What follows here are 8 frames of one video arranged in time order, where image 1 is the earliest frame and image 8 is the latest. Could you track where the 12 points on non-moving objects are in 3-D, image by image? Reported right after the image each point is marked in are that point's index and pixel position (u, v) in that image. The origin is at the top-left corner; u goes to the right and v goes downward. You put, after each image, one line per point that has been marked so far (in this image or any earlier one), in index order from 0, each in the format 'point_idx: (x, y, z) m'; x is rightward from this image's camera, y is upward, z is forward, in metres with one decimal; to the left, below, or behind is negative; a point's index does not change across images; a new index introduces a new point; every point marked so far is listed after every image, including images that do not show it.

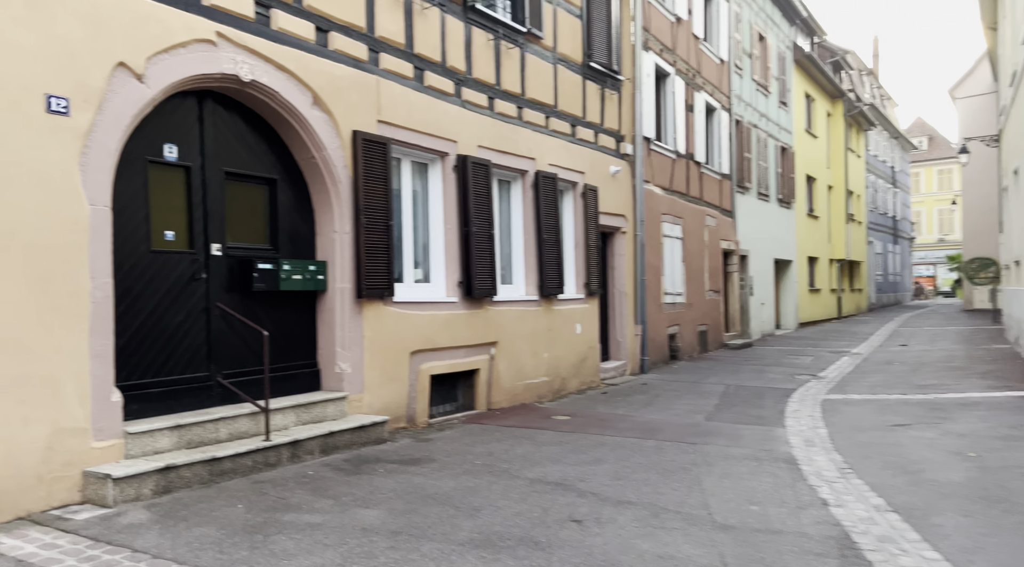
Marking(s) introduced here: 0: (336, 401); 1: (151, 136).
0: (-1.5, -1.0, +6.7) m
1: (-2.7, +1.1, +5.8) m
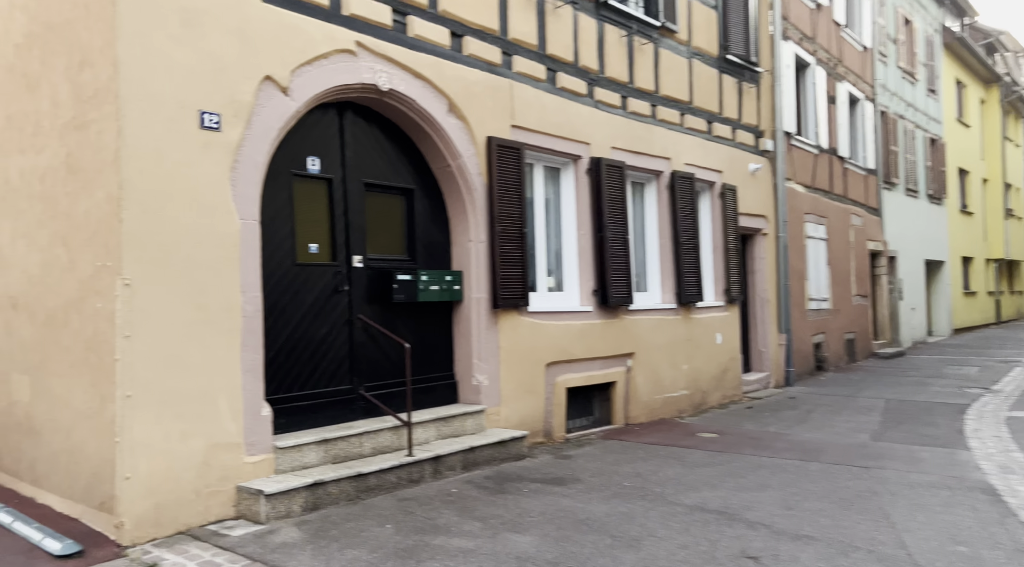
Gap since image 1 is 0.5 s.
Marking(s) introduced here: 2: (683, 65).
0: (-0.3, -1.1, +6.5) m
1: (-1.6, +1.0, +5.8) m
2: (+1.9, +2.5, +9.0) m
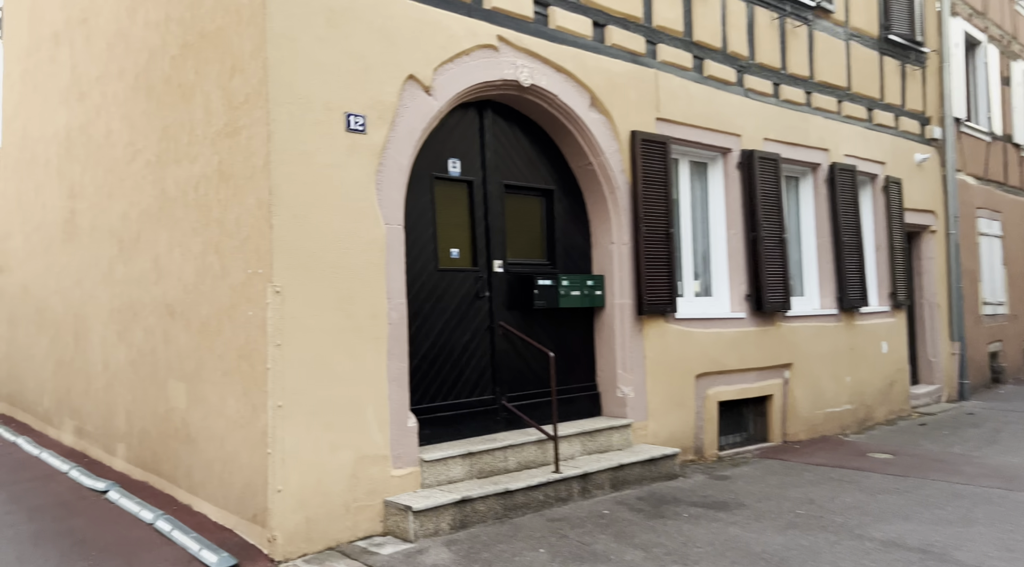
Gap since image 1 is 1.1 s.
0: (+0.8, -1.1, +6.1) m
1: (-0.5, +0.9, +5.6) m
2: (+3.4, +2.5, +8.3) m
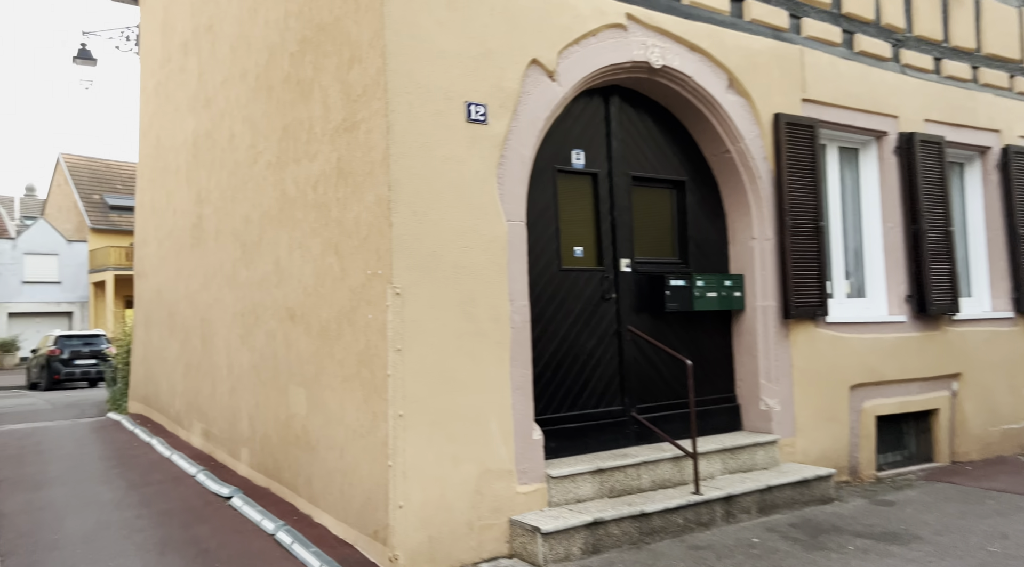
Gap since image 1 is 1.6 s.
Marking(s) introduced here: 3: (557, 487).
0: (+1.8, -1.1, +5.5) m
1: (+0.3, +0.9, +5.2) m
2: (+4.6, +2.5, +7.3) m
3: (+0.3, -1.2, +4.6) m
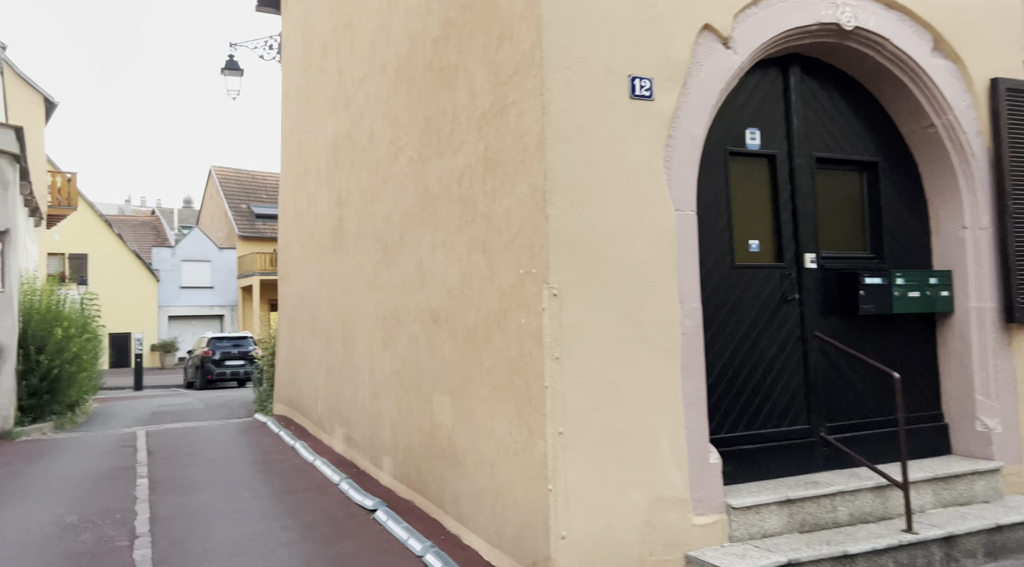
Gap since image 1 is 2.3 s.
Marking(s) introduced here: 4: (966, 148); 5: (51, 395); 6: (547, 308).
0: (+2.8, -1.1, +4.6) m
1: (+1.3, +0.9, +4.6) m
2: (+5.8, +2.5, +6.0) m
3: (+1.1, -1.2, +4.0) m
4: (+2.8, +0.8, +4.9) m
5: (-7.7, -1.9, +13.3) m
6: (+0.2, -0.1, +3.8) m
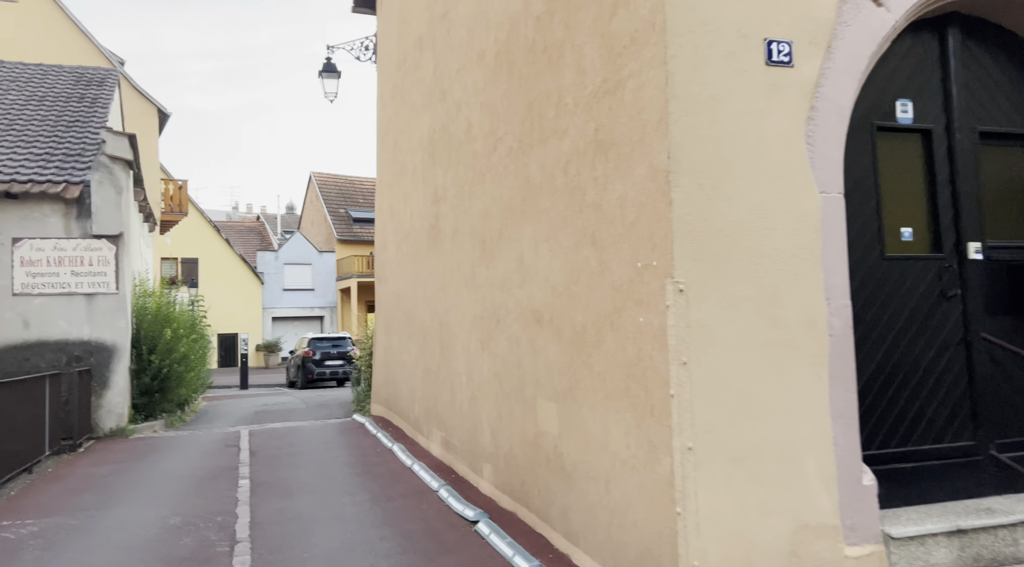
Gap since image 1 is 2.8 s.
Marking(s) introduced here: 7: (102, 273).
0: (+3.3, -1.1, +3.9) m
1: (+1.9, +1.0, +4.0) m
2: (+6.5, +2.6, +4.9) m
3: (+1.7, -1.2, +3.4) m
4: (+3.4, +0.9, +4.1) m
5: (-6.0, -1.9, +13.7) m
6: (+0.7, -0.1, +3.3) m
7: (-6.5, +0.2, +12.6) m
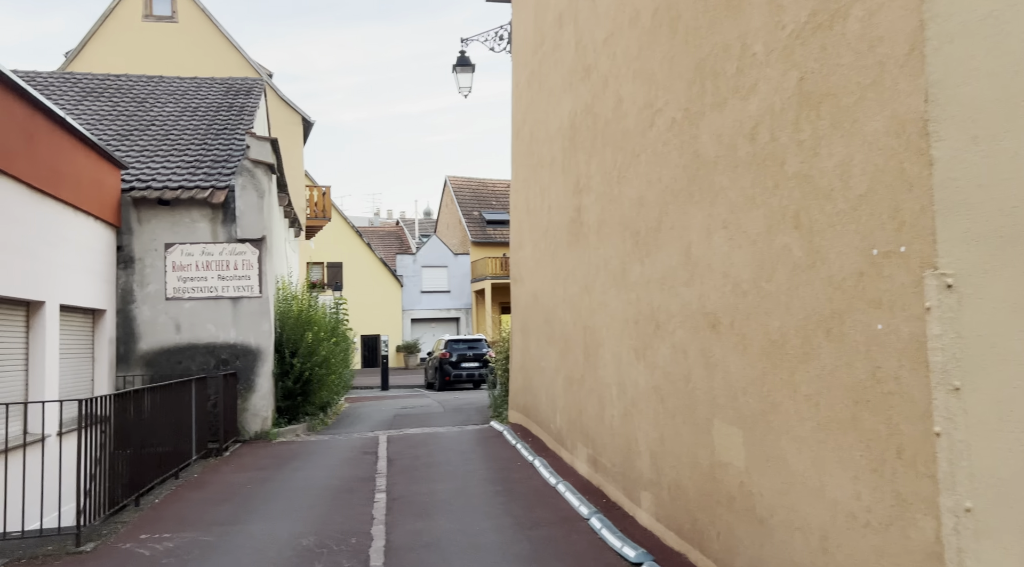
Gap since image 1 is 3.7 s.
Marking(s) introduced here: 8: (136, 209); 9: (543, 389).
0: (+4.0, -1.0, +2.4) m
1: (+2.5, +1.0, +2.8) m
2: (+7.3, +2.6, +2.9) m
3: (+2.3, -1.1, +2.3) m
4: (+4.1, +0.9, +2.7) m
5: (-3.6, -2.0, +13.7) m
6: (+1.3, -0.1, +2.4) m
7: (-4.3, +0.1, +12.7) m
8: (-5.9, +1.2, +12.5) m
9: (+0.4, -1.3, +9.8) m
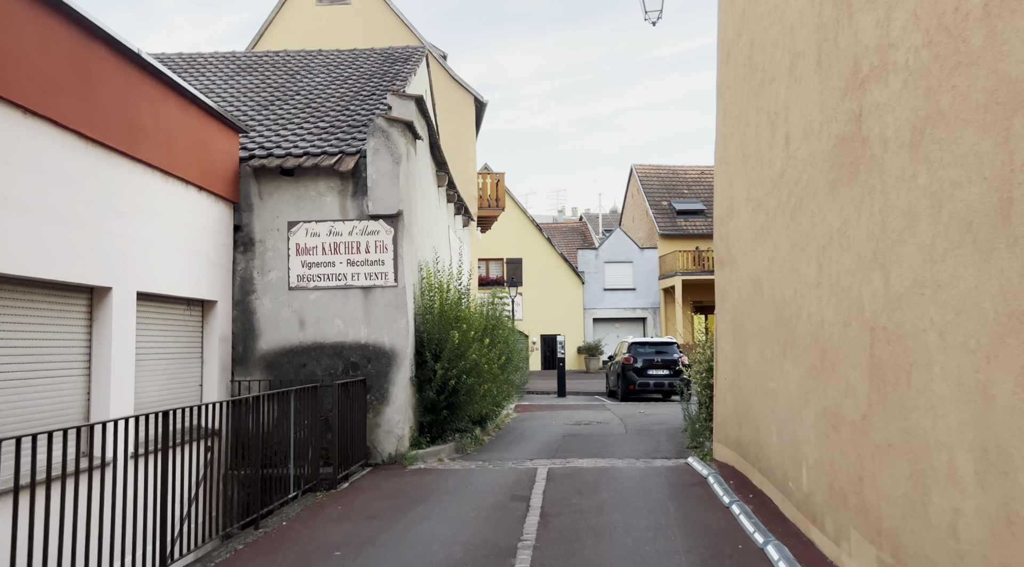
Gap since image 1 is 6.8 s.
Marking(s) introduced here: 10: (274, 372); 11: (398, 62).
0: (+3.9, -0.8, -1.6) m
1: (+2.6, +1.2, -0.8) m
2: (+7.2, +2.8, -1.9) m
3: (+2.2, -0.9, -1.3) m
4: (+4.1, +1.1, -1.3) m
5: (-0.9, -1.8, +11.2) m
6: (+1.3, +0.1, -1.0) m
7: (-1.7, +0.3, +10.3) m
8: (-3.4, +1.4, +10.5) m
9: (+2.1, -1.1, +6.4) m
10: (-3.1, -1.2, +10.4) m
11: (-2.3, +4.4, +15.8) m
